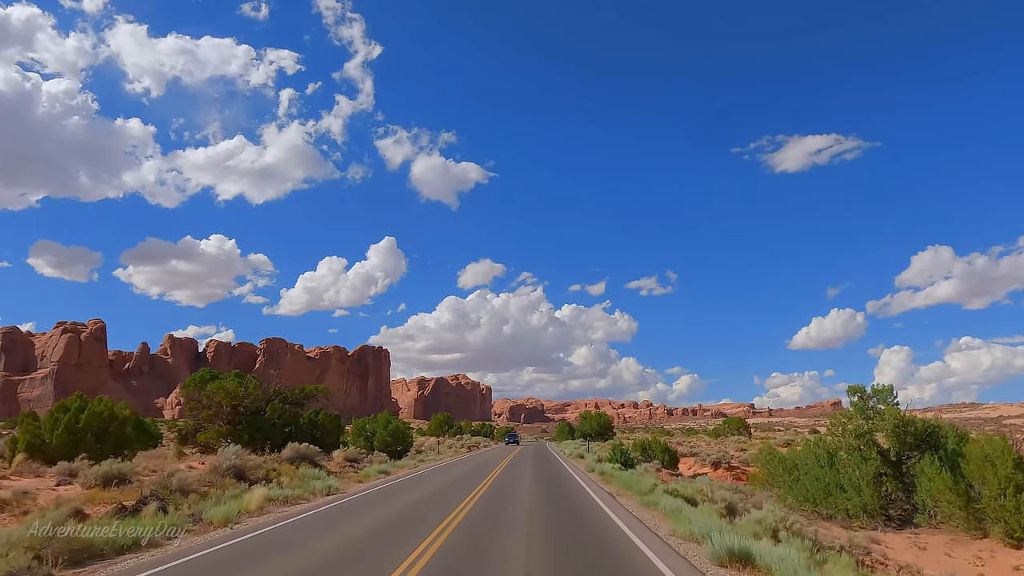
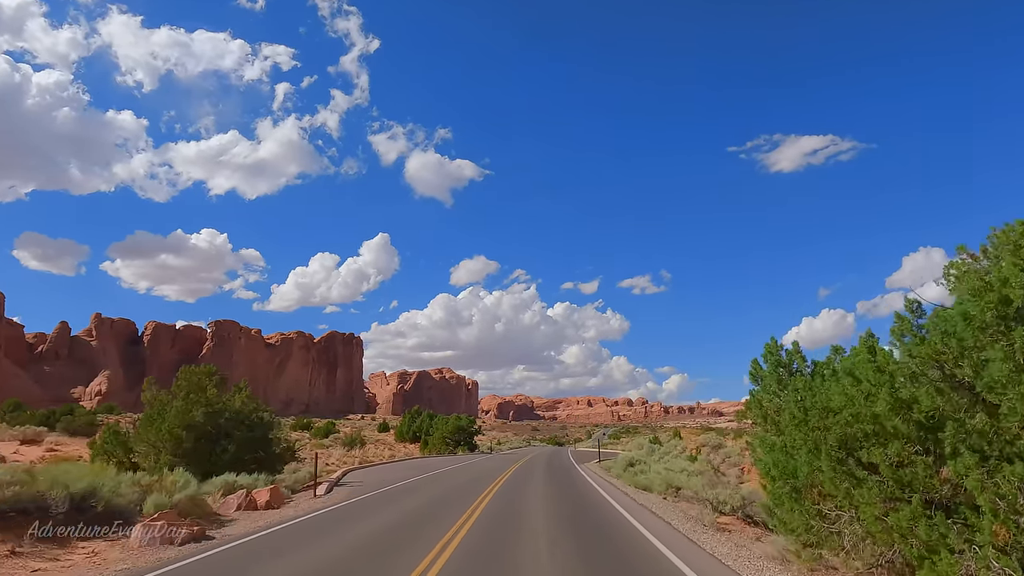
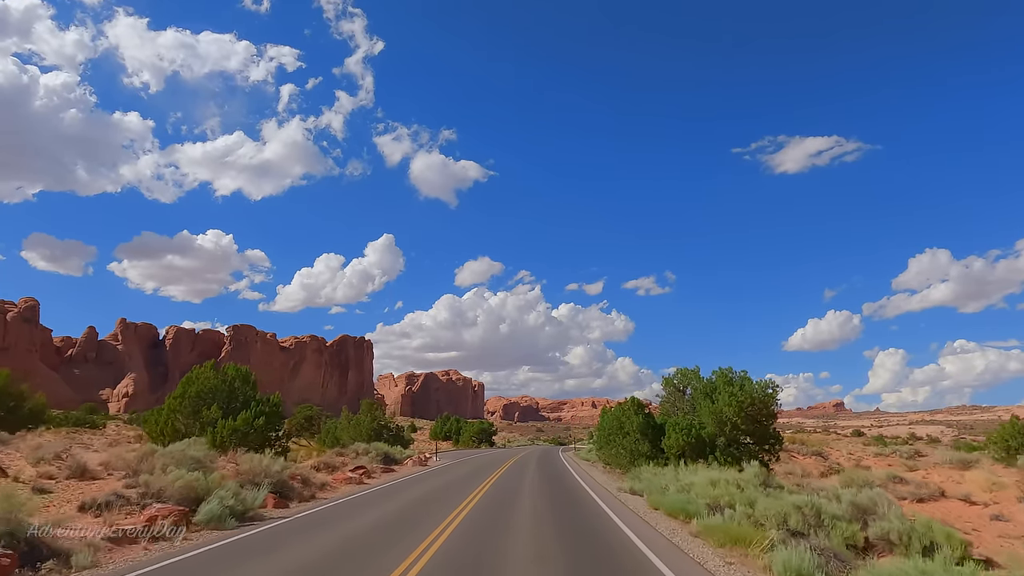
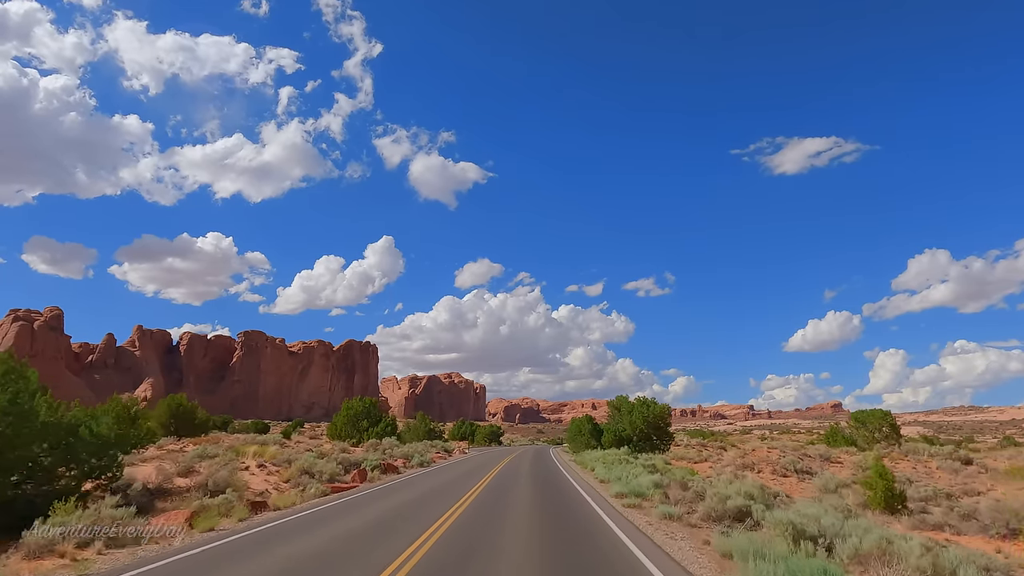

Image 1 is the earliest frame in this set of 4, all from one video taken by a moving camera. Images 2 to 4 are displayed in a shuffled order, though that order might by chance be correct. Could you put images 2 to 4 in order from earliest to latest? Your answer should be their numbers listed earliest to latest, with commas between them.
4, 3, 2
